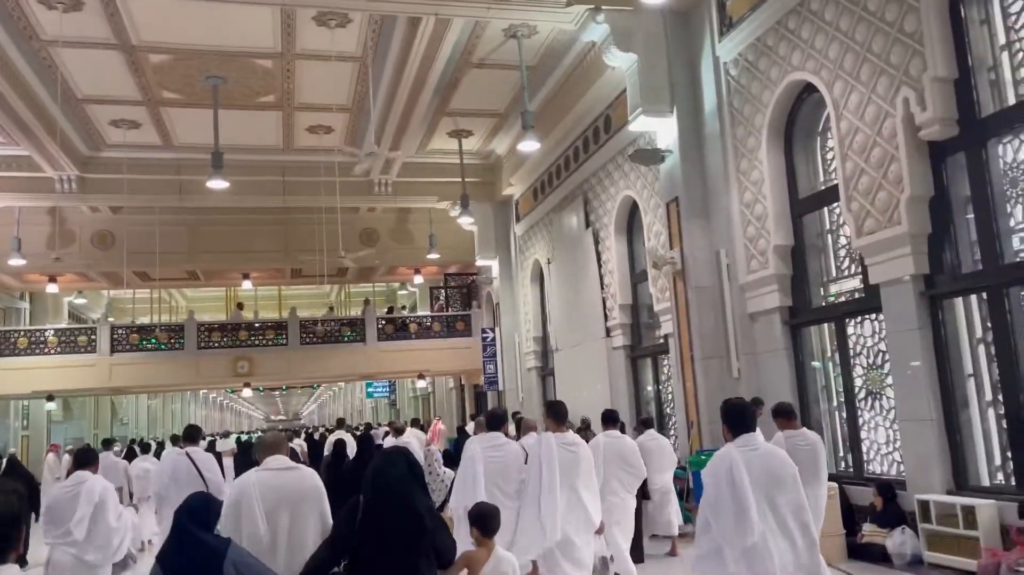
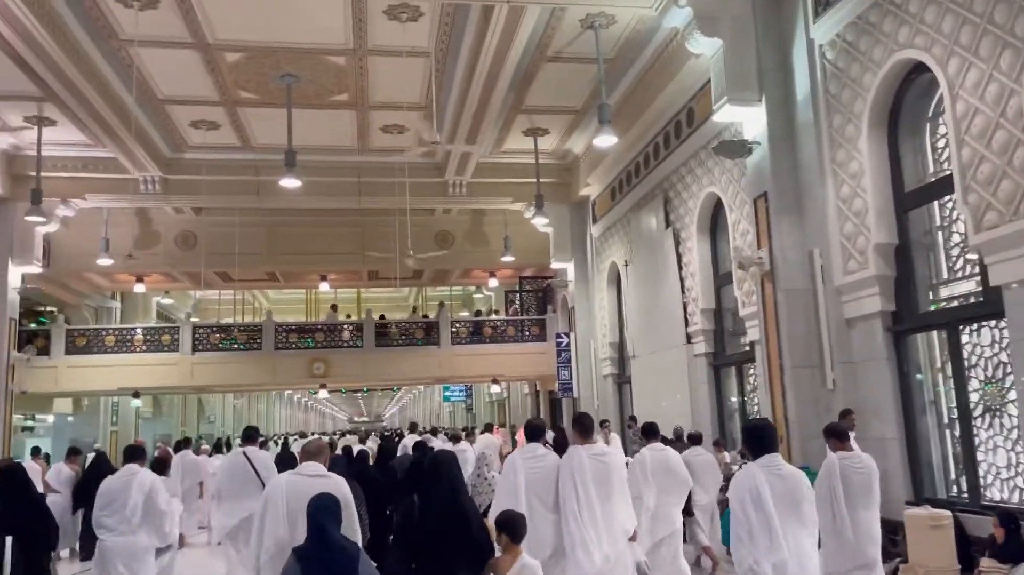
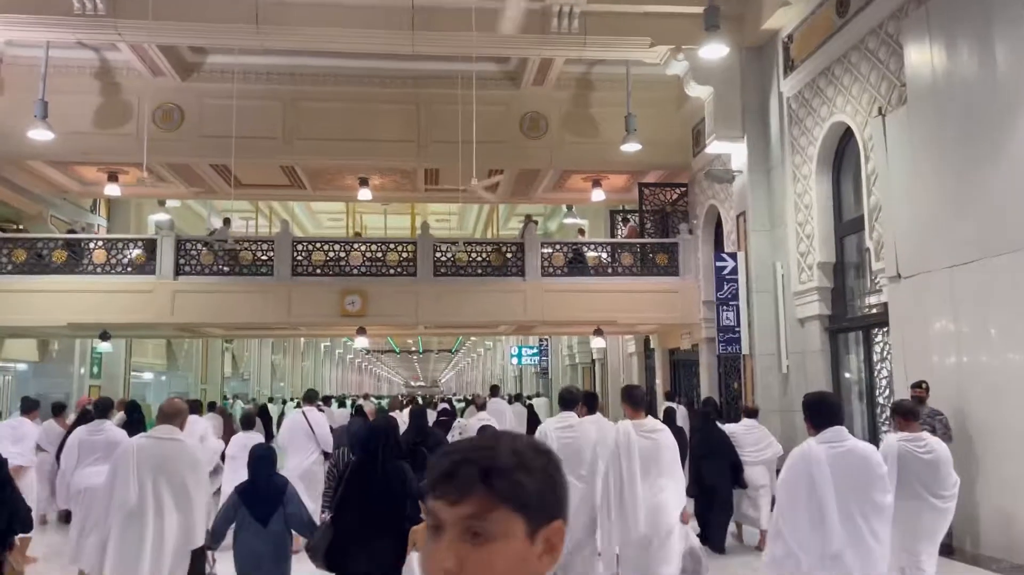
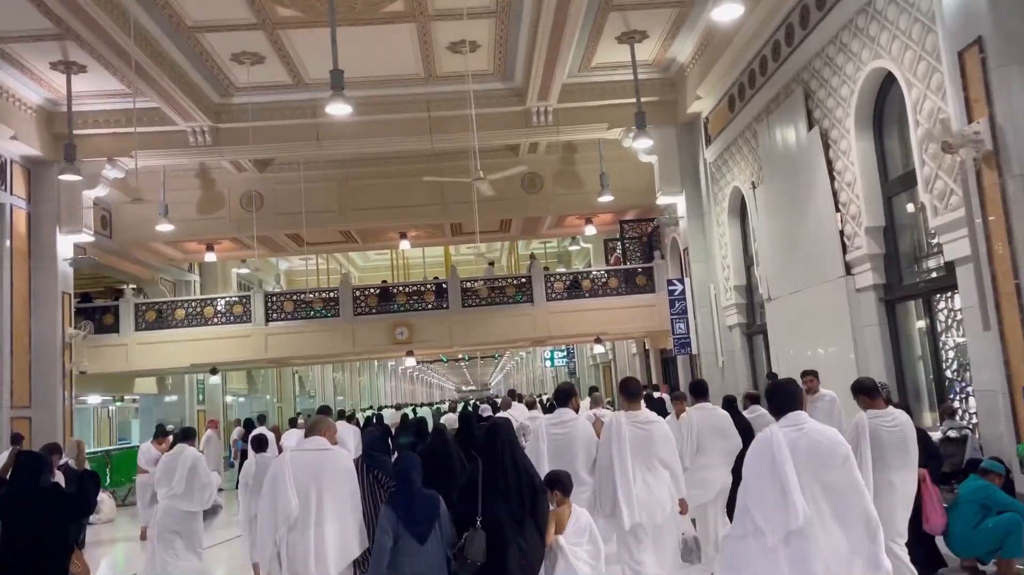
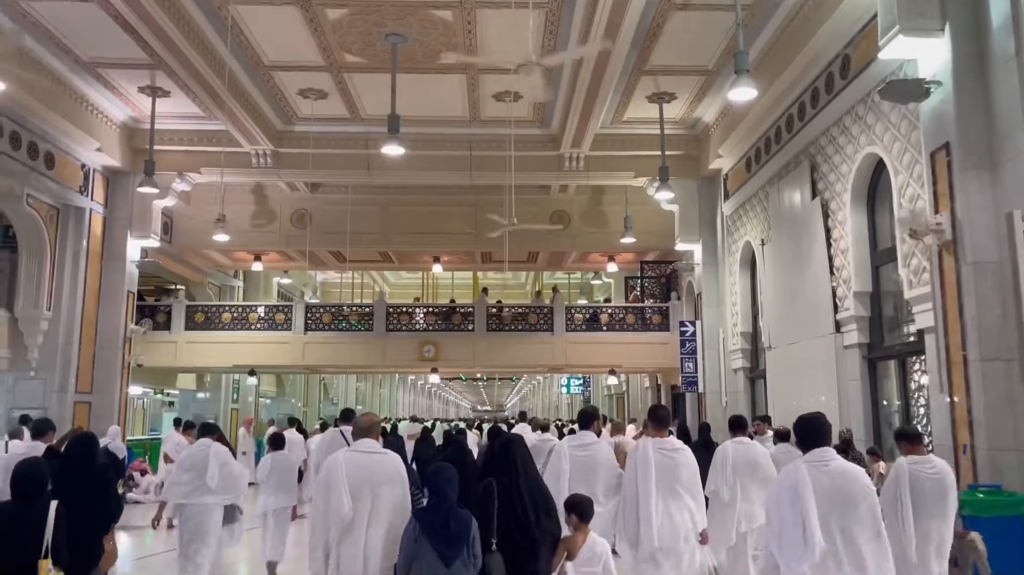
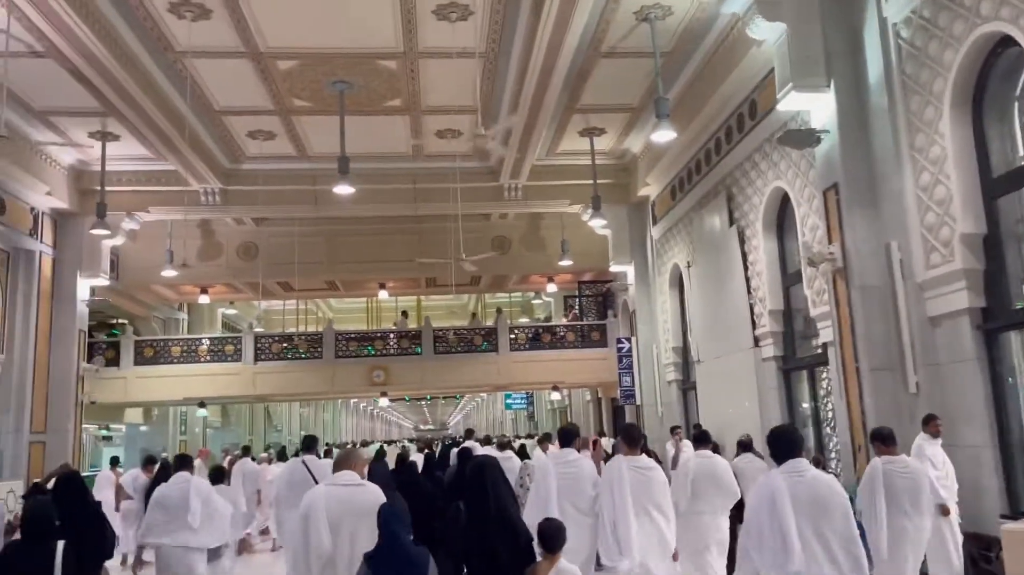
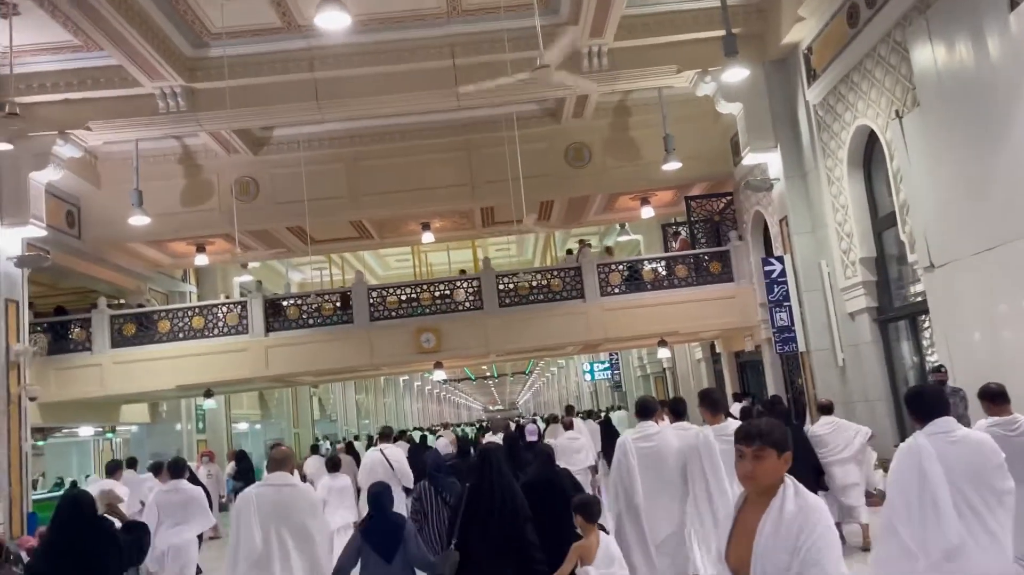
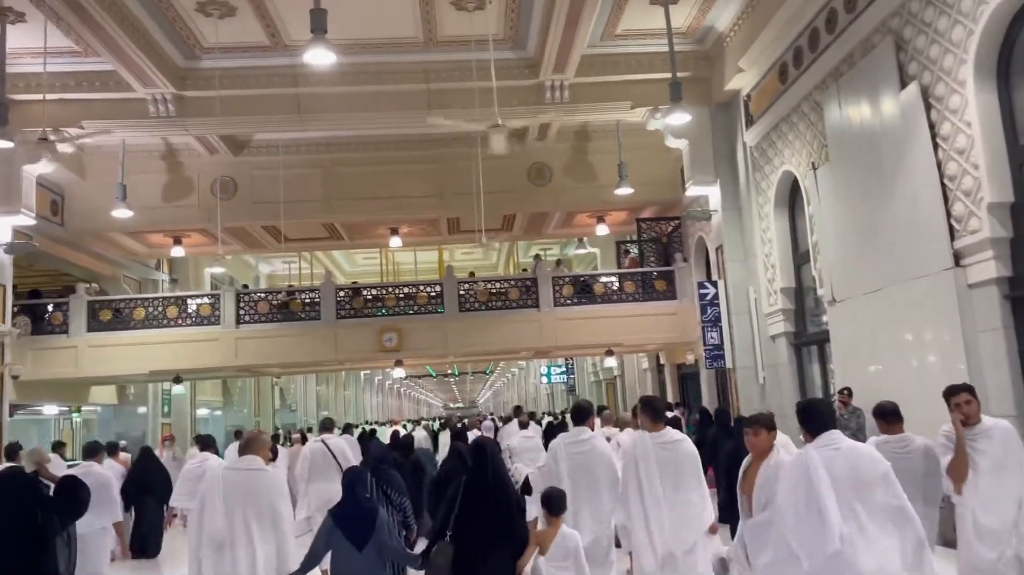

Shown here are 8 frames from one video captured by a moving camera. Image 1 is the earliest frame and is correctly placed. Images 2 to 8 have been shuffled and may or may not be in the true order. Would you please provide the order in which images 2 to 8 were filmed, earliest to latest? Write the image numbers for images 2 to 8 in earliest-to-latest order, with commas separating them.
2, 6, 5, 4, 8, 7, 3
